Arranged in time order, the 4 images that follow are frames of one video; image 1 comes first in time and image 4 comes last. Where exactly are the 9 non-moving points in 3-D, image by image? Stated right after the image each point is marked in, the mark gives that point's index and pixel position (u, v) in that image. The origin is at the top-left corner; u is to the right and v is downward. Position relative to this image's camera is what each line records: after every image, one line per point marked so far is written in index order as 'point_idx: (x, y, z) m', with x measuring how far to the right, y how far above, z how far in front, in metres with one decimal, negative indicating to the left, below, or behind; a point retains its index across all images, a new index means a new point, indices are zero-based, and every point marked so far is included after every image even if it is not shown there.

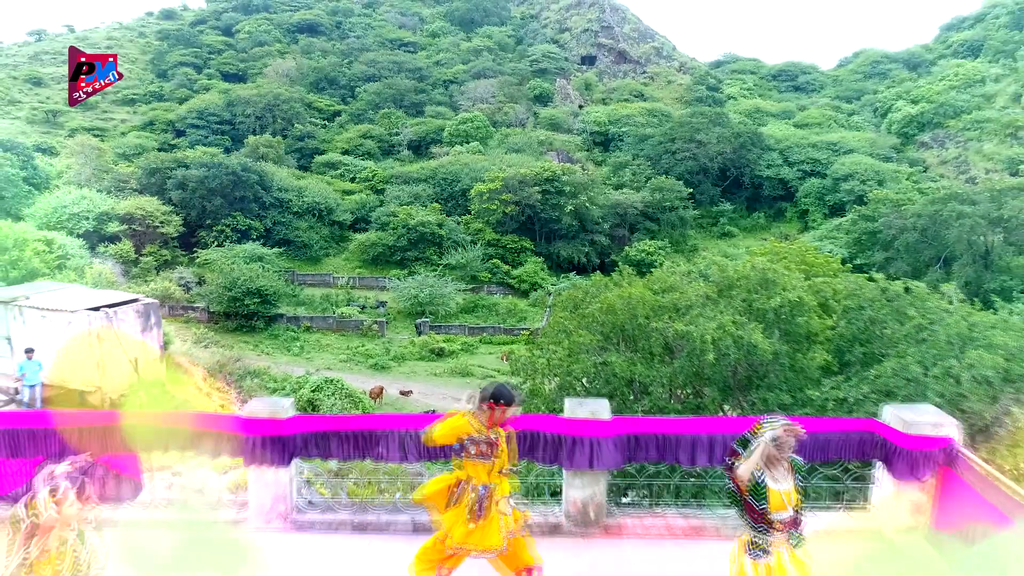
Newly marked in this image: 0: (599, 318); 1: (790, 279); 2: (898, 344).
0: (+1.1, -0.4, +8.1) m
1: (+3.6, +0.1, +7.9) m
2: (+4.3, -0.6, +6.8) m
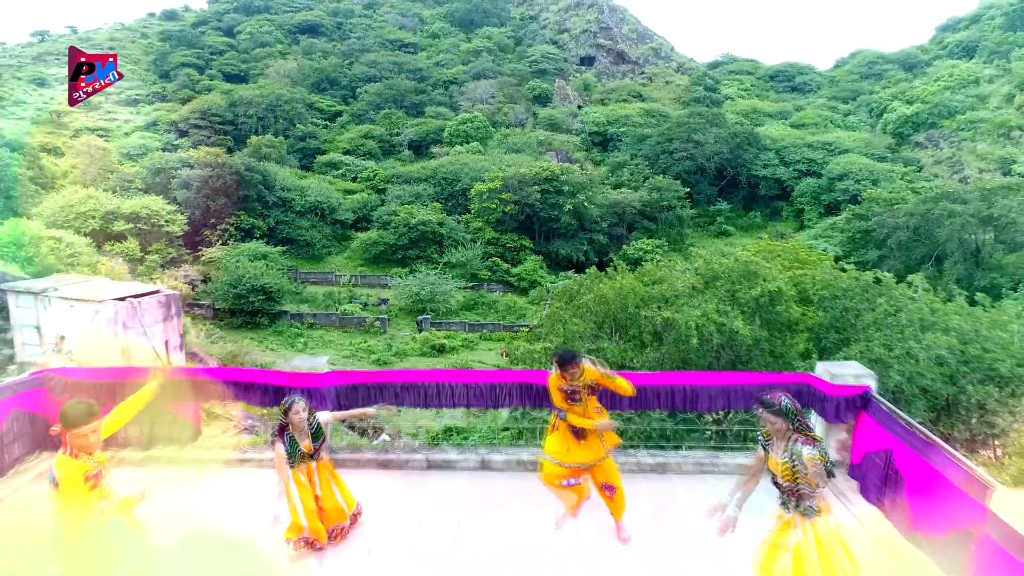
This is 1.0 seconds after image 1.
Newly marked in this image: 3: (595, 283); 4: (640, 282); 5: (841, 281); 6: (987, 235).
0: (+1.1, -0.3, +8.6) m
1: (+3.6, +0.2, +8.4) m
2: (+4.3, -0.5, +7.4) m
3: (+1.3, +0.1, +9.9) m
4: (+1.9, +0.1, +9.2) m
5: (+4.5, +0.1, +8.3) m
6: (+15.0, +1.6, +19.2) m
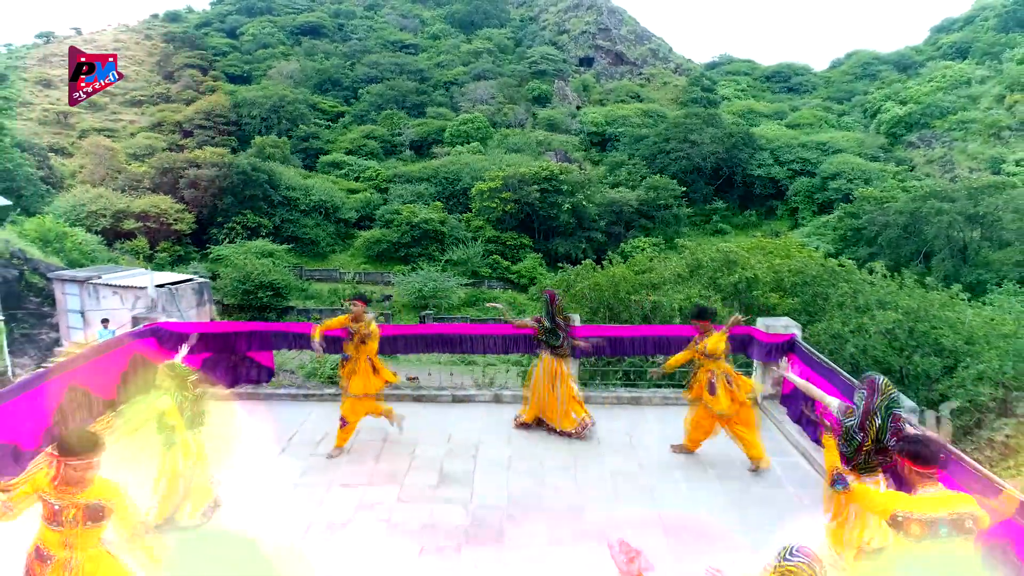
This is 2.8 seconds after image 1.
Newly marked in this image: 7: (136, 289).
0: (+1.2, -0.1, +9.5) m
1: (+3.6, +0.4, +9.3) m
2: (+4.3, -0.3, +8.2) m
3: (+1.4, +0.2, +10.8) m
4: (+1.9, +0.3, +10.1) m
5: (+4.5, +0.3, +9.1) m
6: (+15.1, +1.8, +20.0) m
7: (-5.4, 0.0, +8.8) m
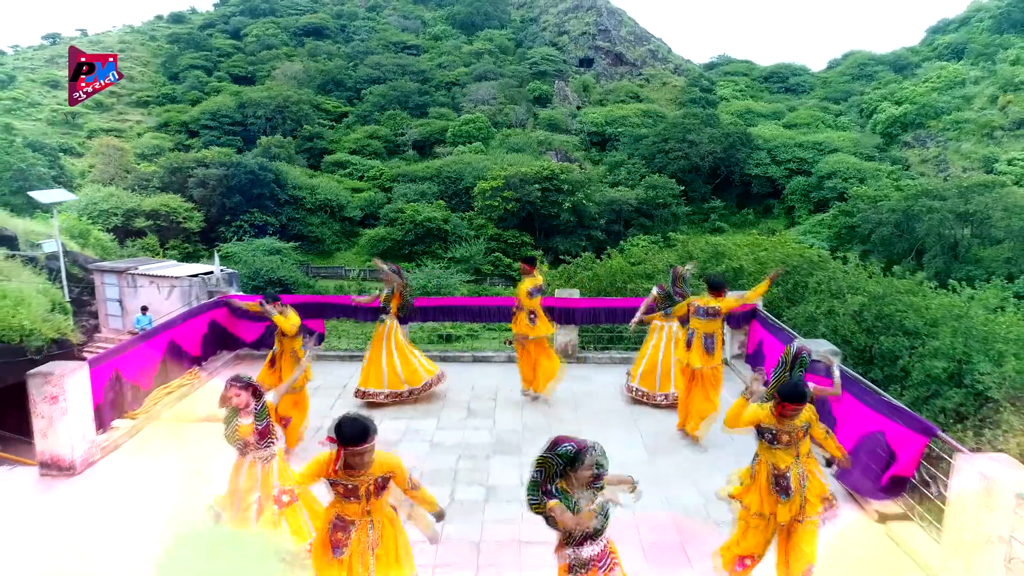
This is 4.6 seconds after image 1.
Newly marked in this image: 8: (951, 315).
0: (+1.2, +0.1, +10.2) m
1: (+3.7, +0.6, +10.0) m
2: (+4.4, -0.2, +9.0) m
3: (+1.5, +0.4, +11.5) m
4: (+2.0, +0.4, +10.8) m
5: (+4.6, +0.5, +9.9) m
6: (+15.2, +2.0, +20.8) m
7: (-5.3, +0.2, +9.6) m
8: (+5.6, -0.4, +7.8) m
